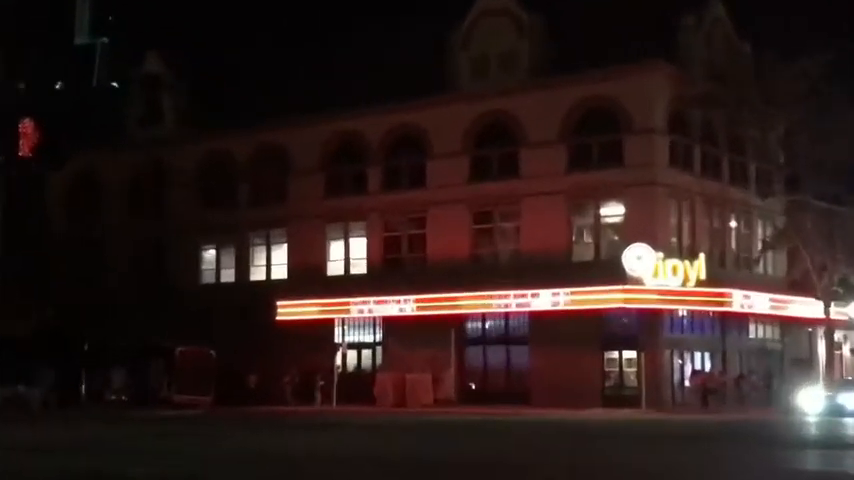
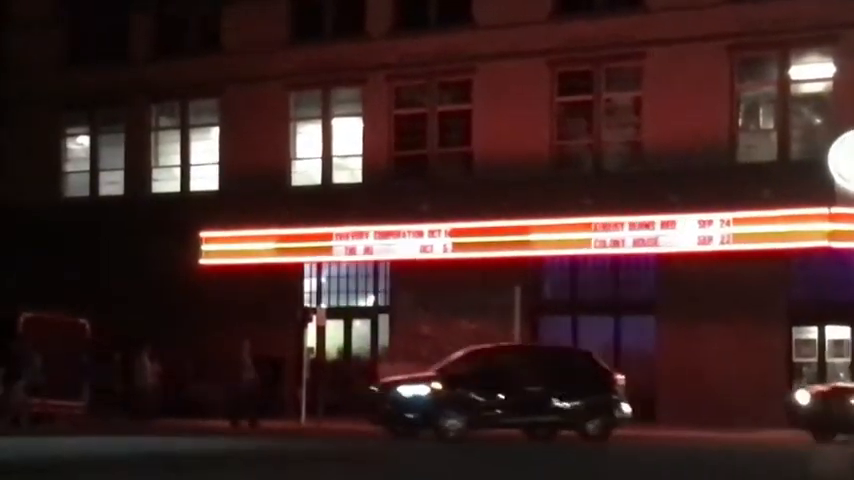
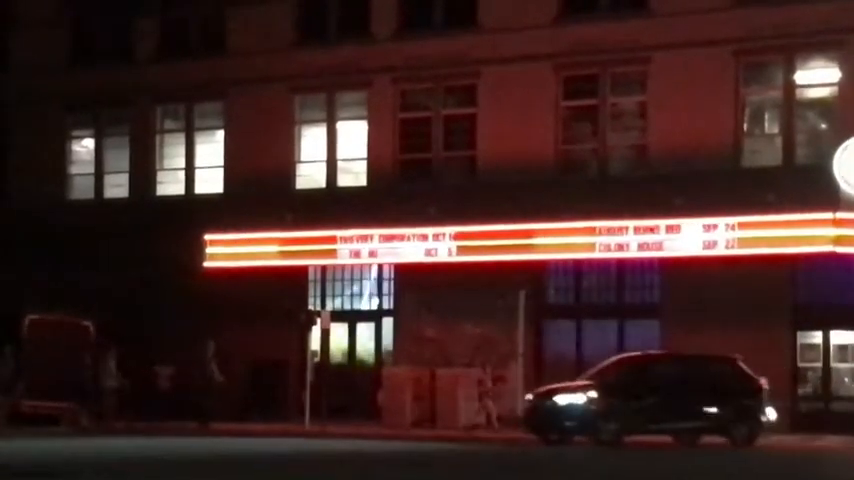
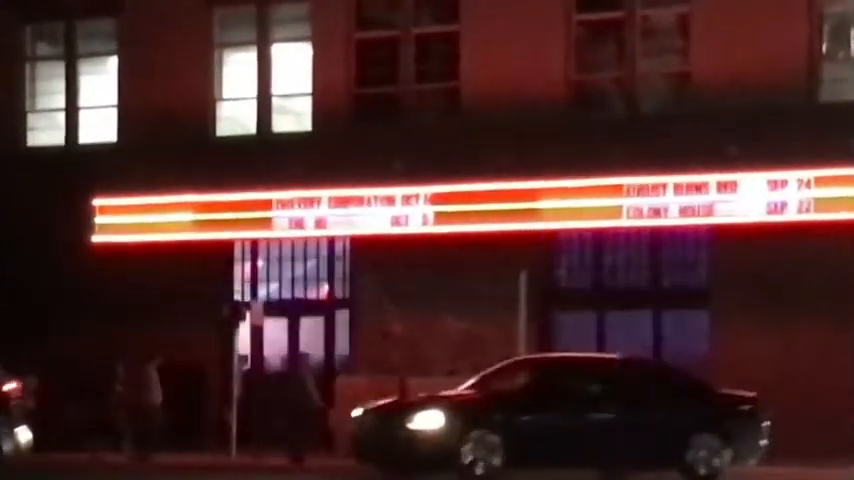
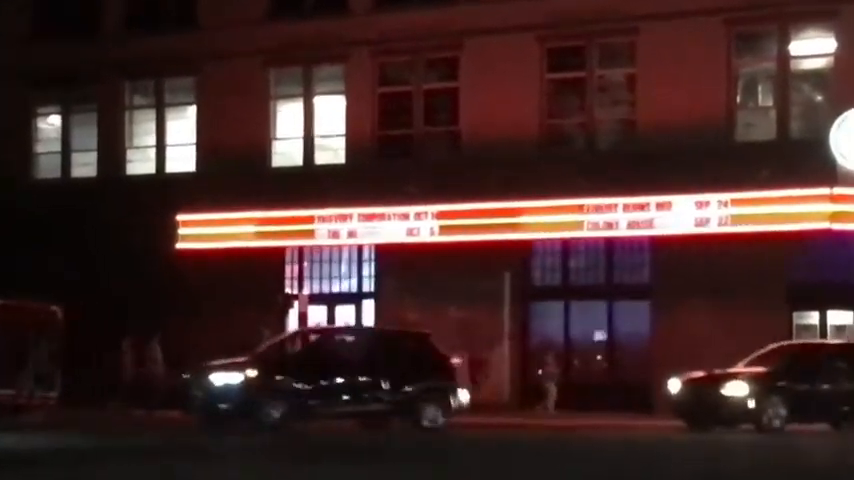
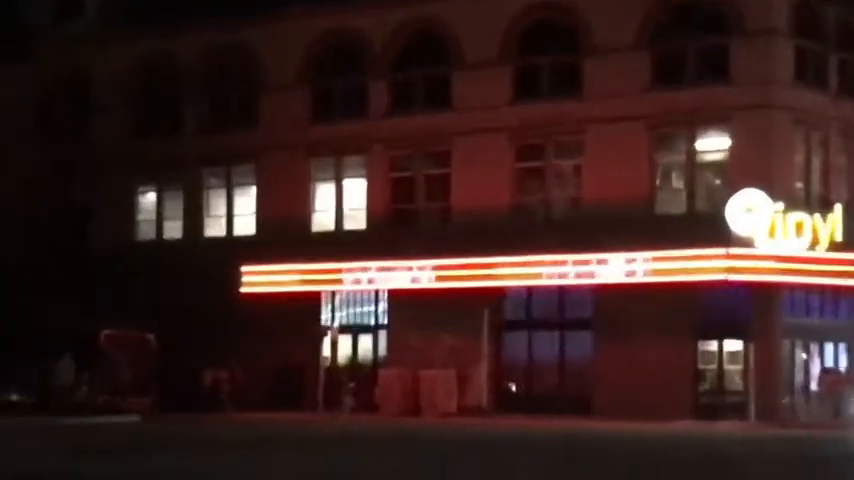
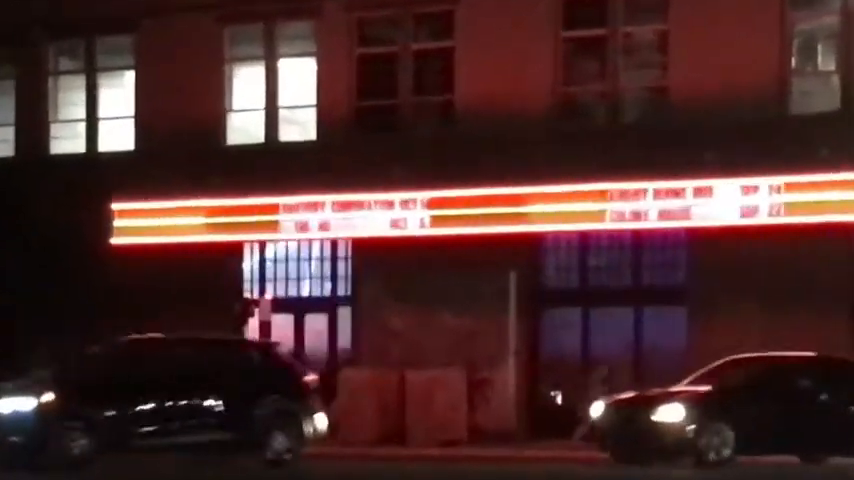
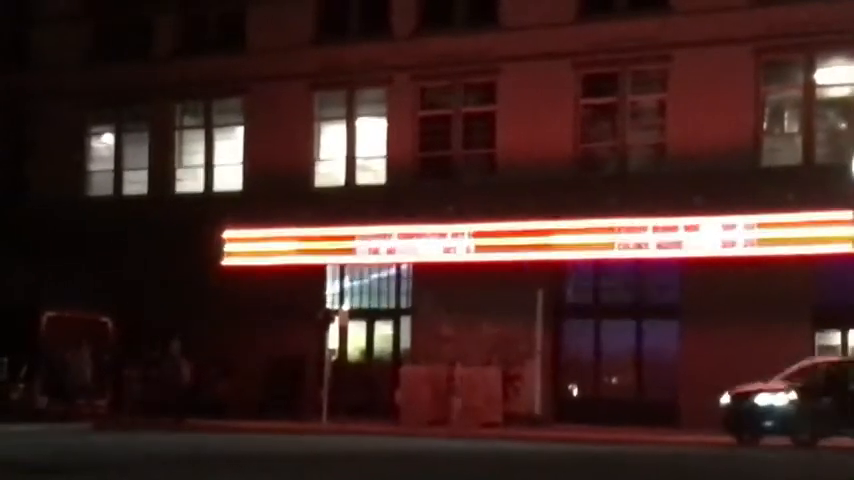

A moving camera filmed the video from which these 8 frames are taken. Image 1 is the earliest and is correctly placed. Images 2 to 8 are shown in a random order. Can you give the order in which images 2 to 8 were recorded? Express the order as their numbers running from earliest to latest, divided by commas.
6, 8, 3, 2, 5, 7, 4
